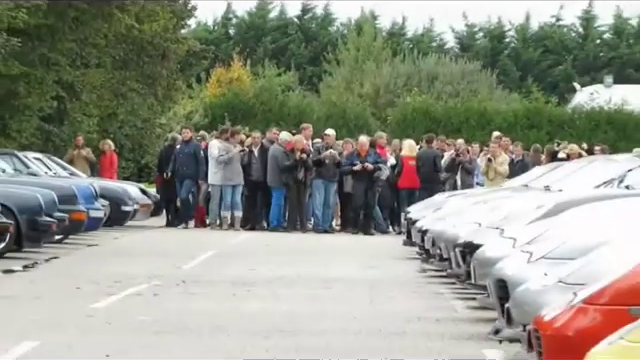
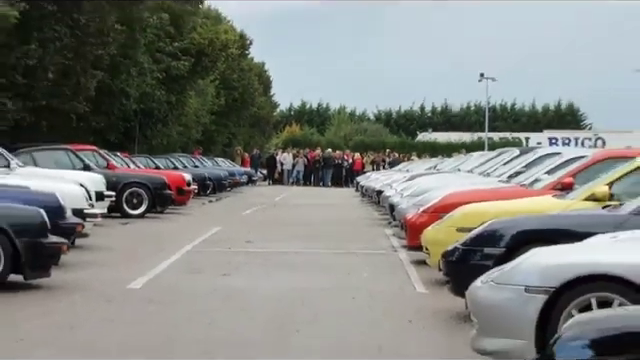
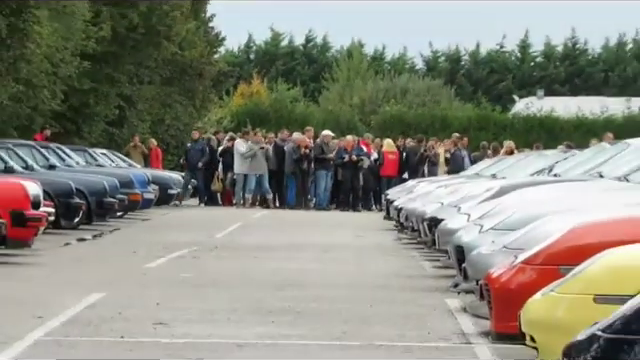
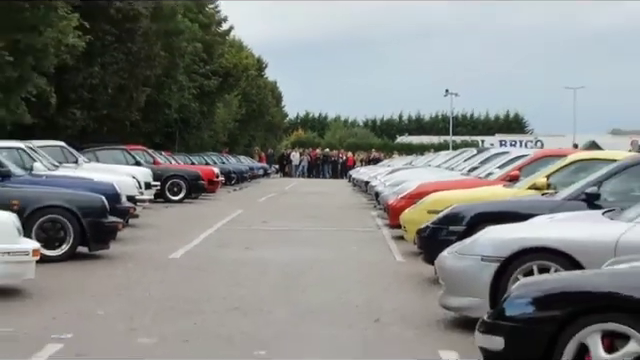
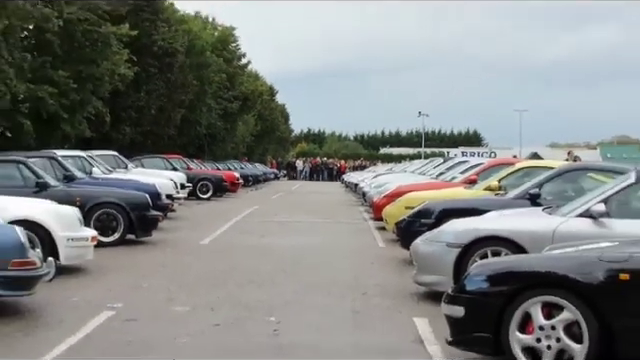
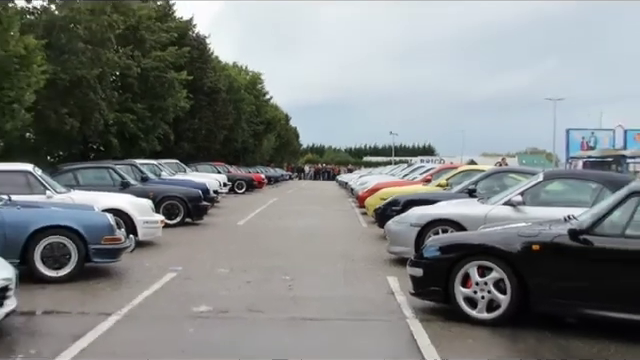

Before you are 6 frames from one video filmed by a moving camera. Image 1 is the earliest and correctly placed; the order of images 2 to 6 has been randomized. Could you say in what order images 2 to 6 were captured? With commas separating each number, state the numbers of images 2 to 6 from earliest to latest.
3, 2, 4, 5, 6
